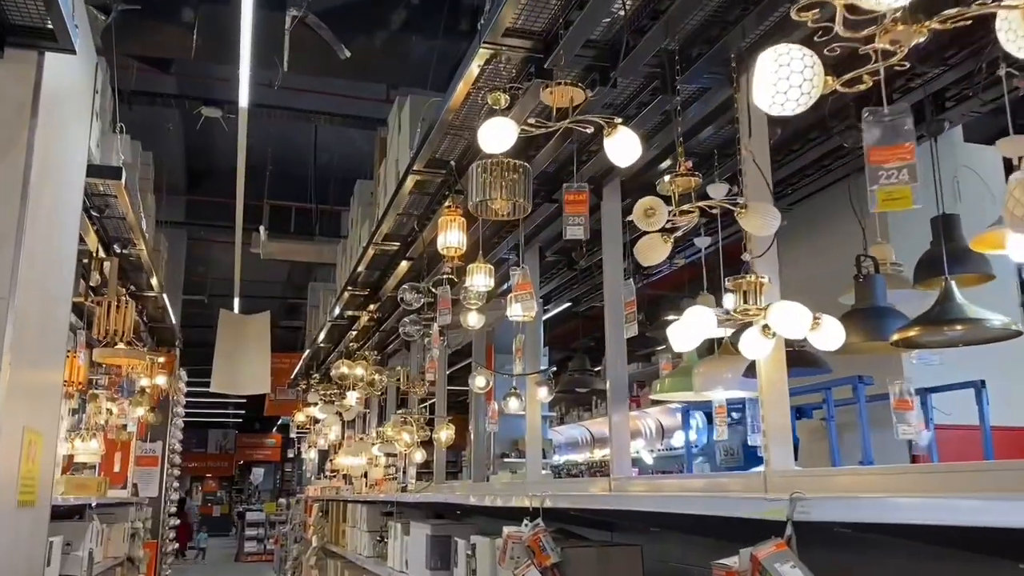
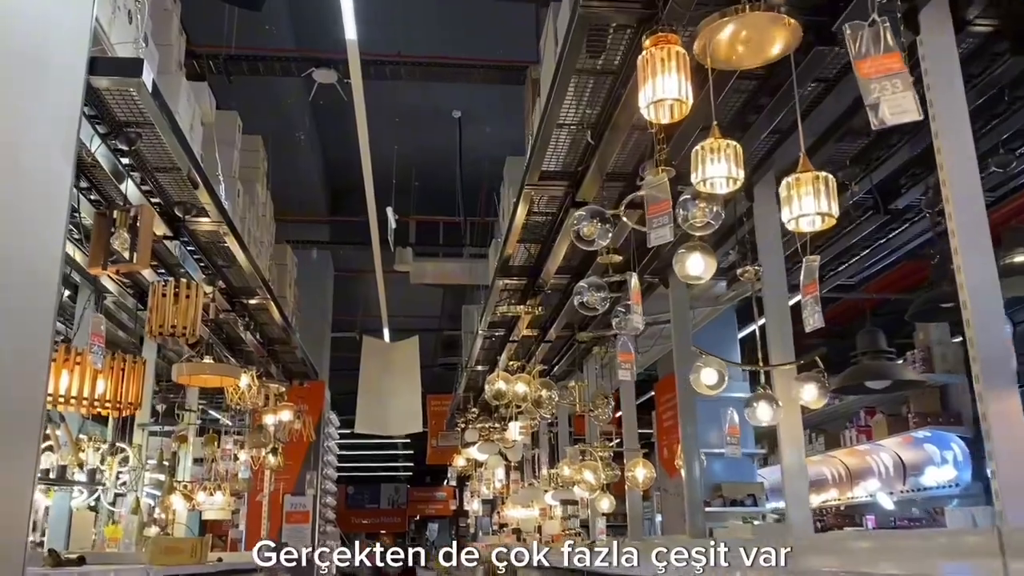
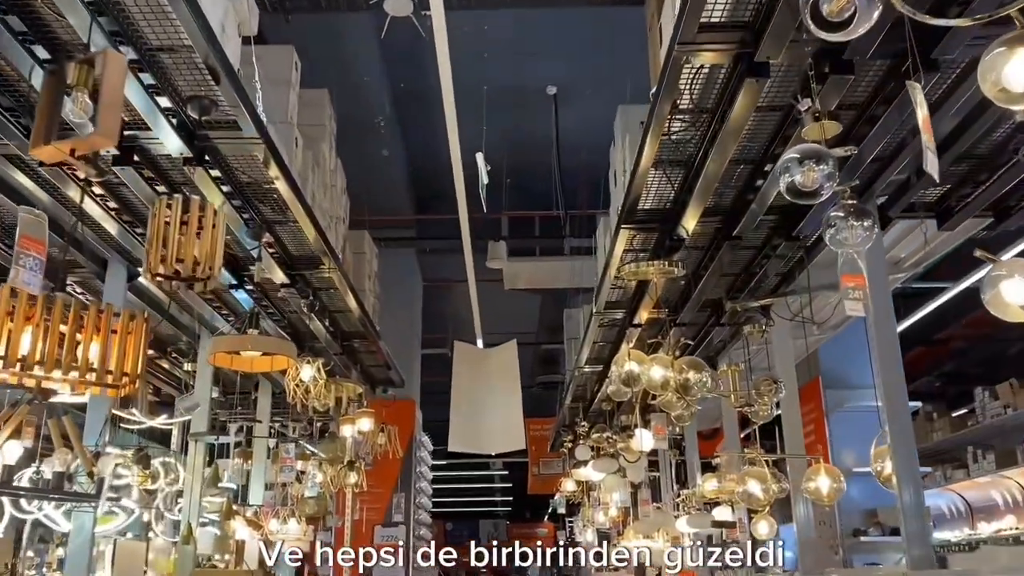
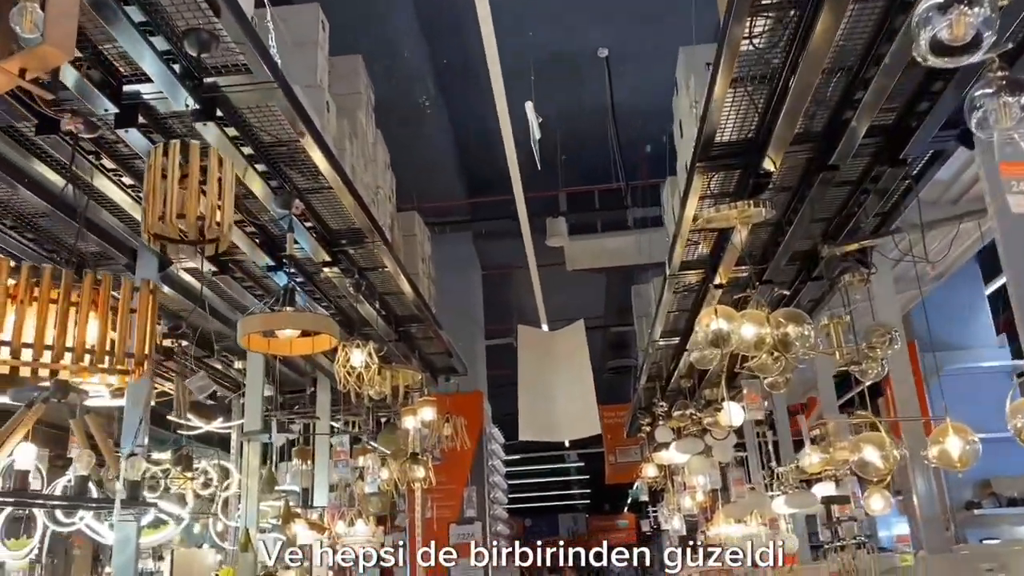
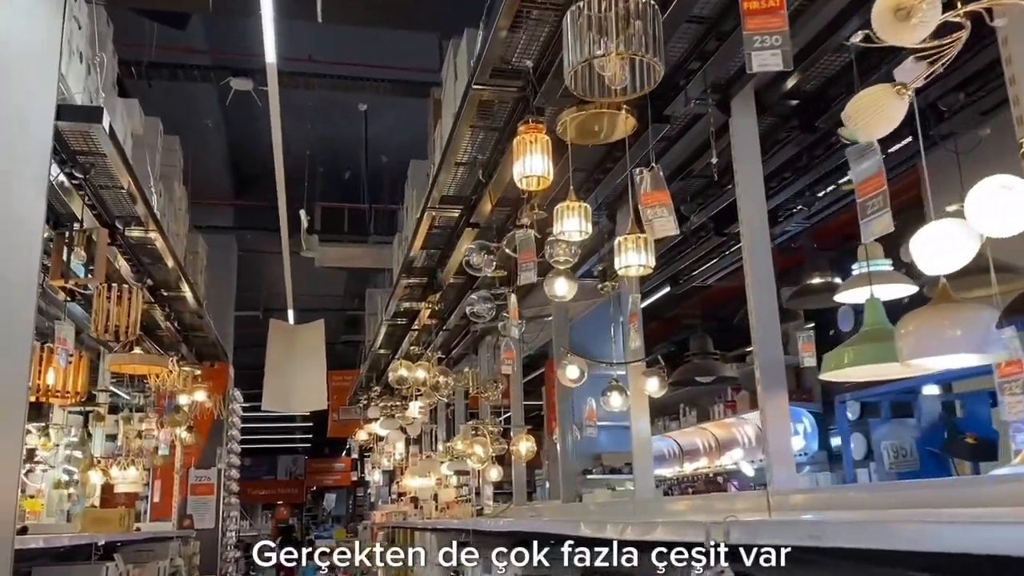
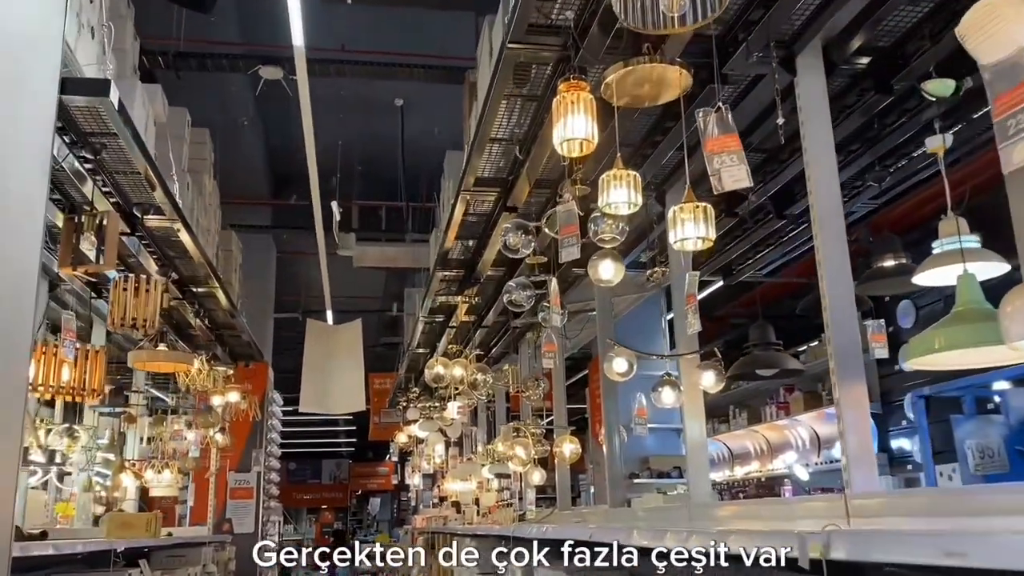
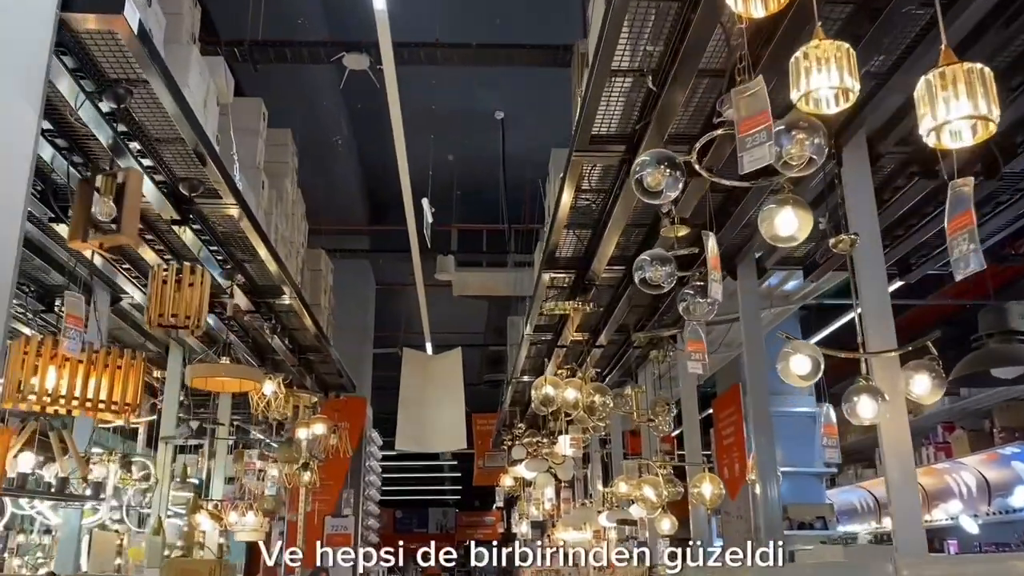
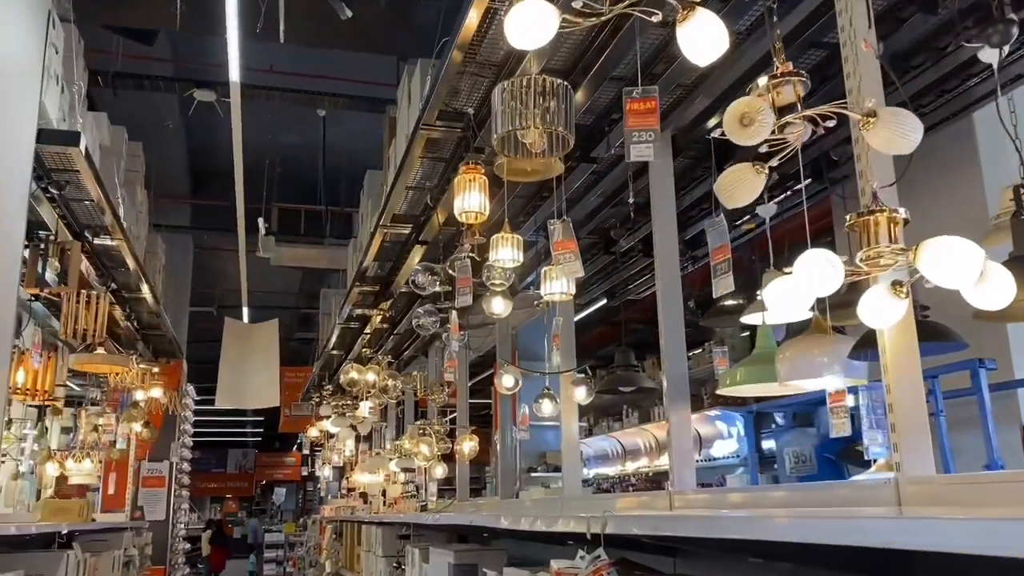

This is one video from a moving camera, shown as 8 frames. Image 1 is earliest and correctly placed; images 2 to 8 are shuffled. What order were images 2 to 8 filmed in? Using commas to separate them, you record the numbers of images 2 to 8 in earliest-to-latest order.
8, 5, 6, 2, 7, 3, 4
